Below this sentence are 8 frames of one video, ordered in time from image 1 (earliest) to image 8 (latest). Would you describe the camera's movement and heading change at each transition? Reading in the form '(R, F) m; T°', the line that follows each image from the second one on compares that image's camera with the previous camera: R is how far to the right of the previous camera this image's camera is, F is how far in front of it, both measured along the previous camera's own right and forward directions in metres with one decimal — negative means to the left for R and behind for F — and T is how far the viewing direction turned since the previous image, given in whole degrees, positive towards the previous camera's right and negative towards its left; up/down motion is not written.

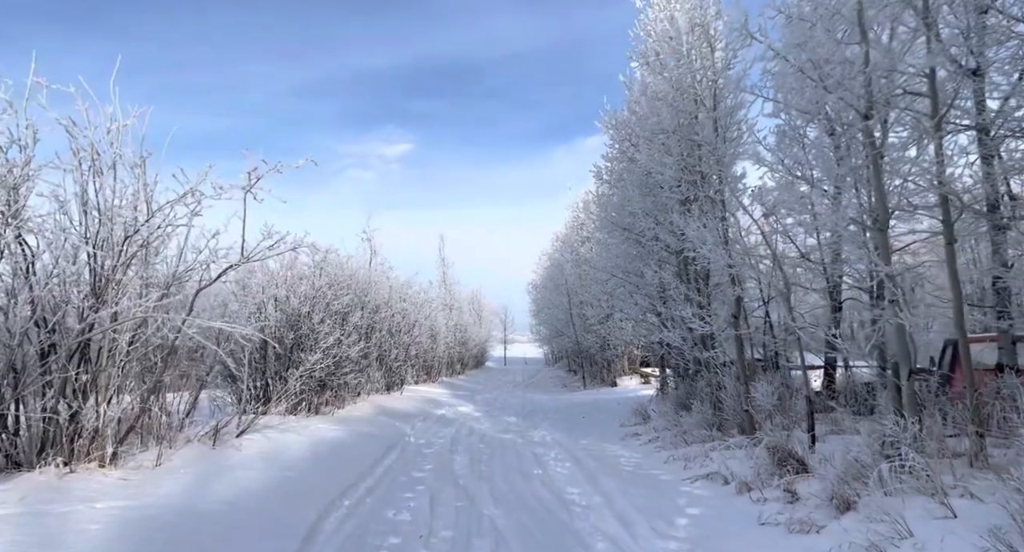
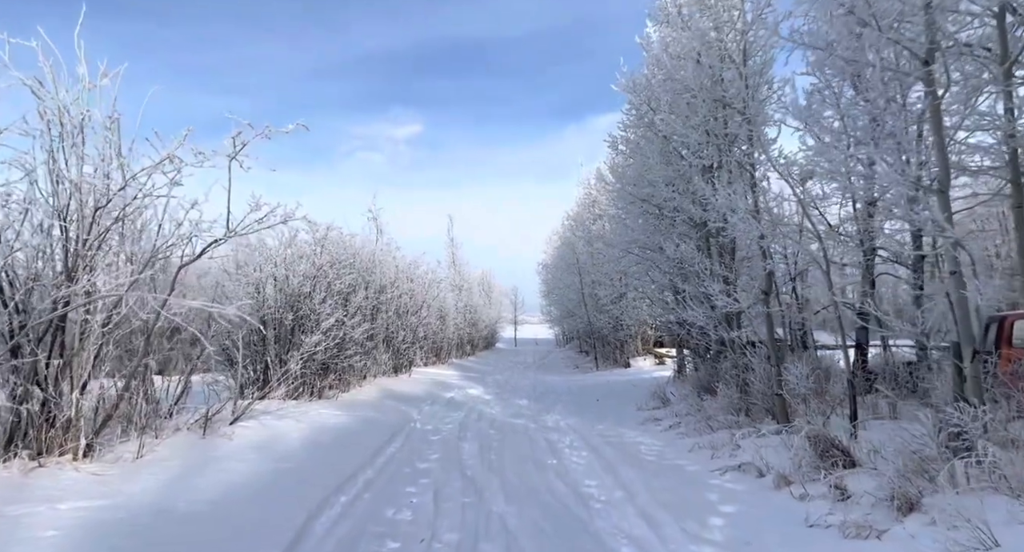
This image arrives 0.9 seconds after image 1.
(0.0, +0.6) m; -1°
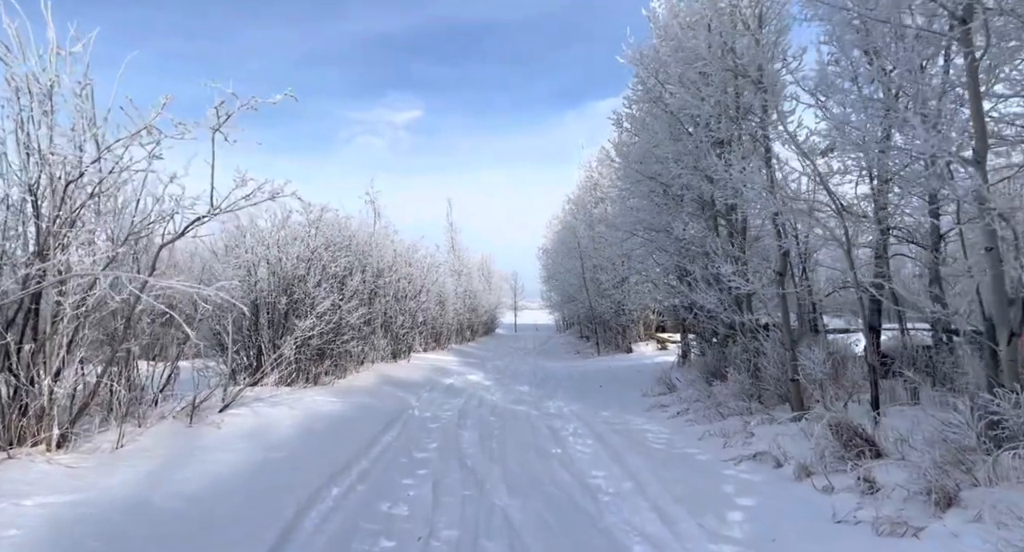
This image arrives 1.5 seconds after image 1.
(0.0, +0.4) m; 0°
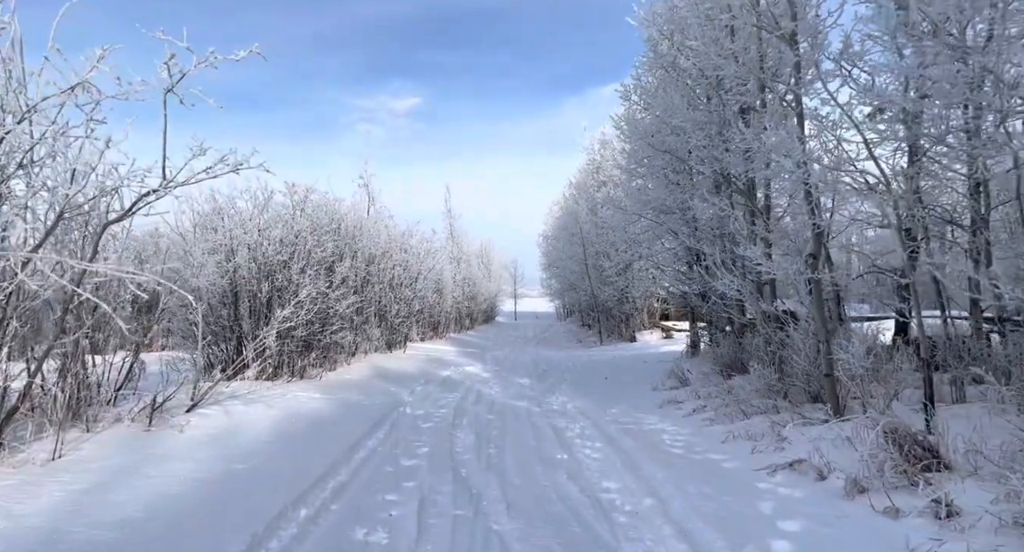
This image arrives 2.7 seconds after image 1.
(0.0, +0.8) m; 0°
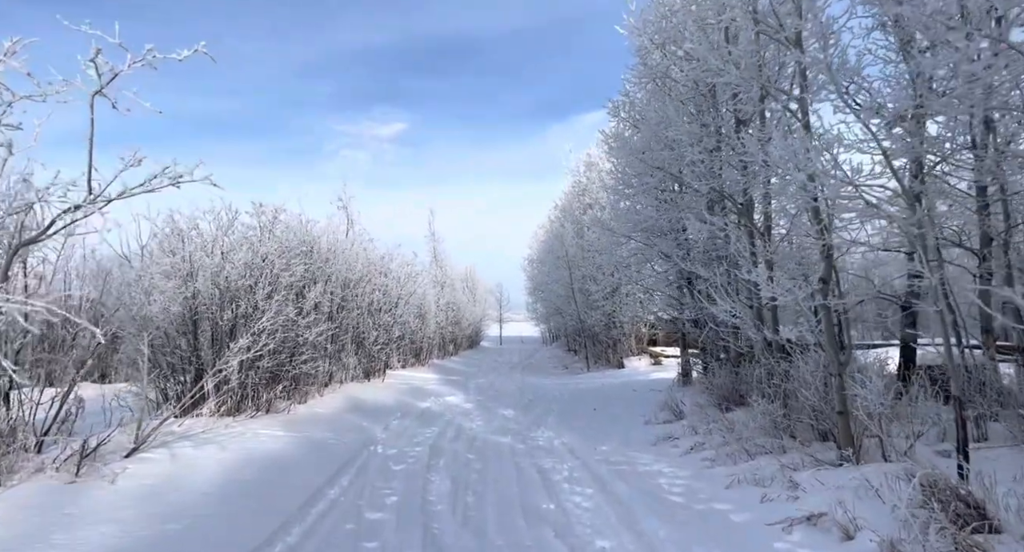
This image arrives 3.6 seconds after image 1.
(+0.1, +0.6) m; +1°
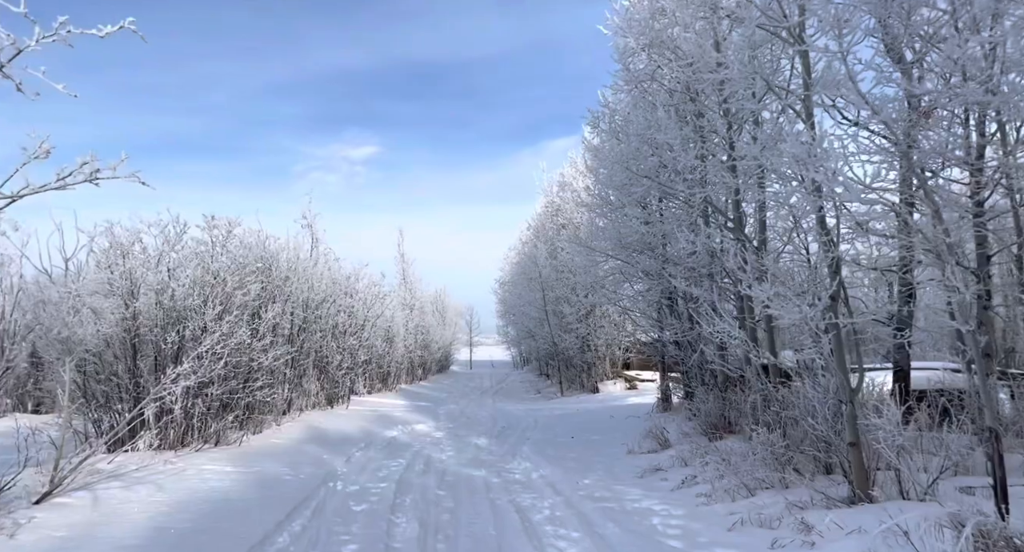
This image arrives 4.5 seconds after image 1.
(-0.1, +0.6) m; +3°
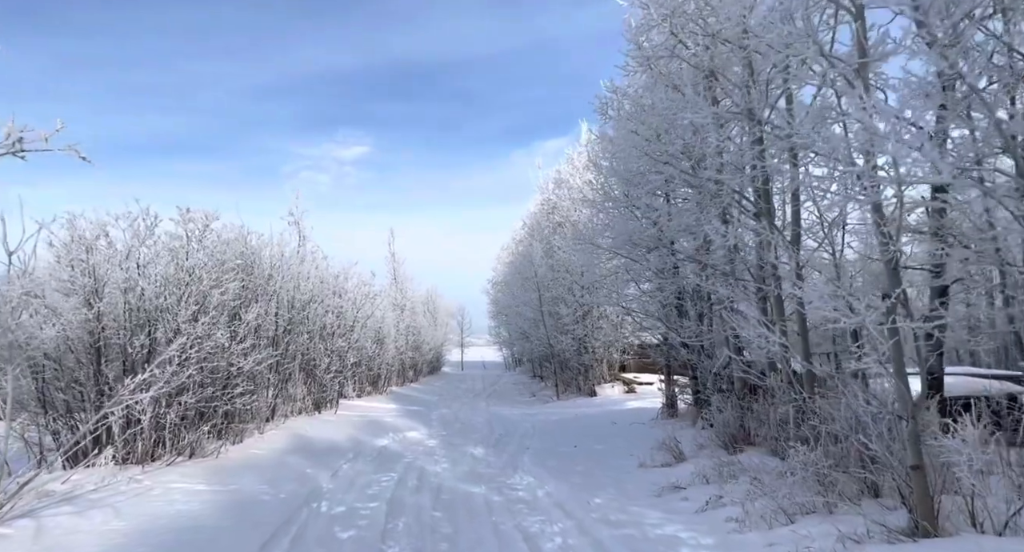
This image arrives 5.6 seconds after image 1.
(-0.1, +0.7) m; +1°
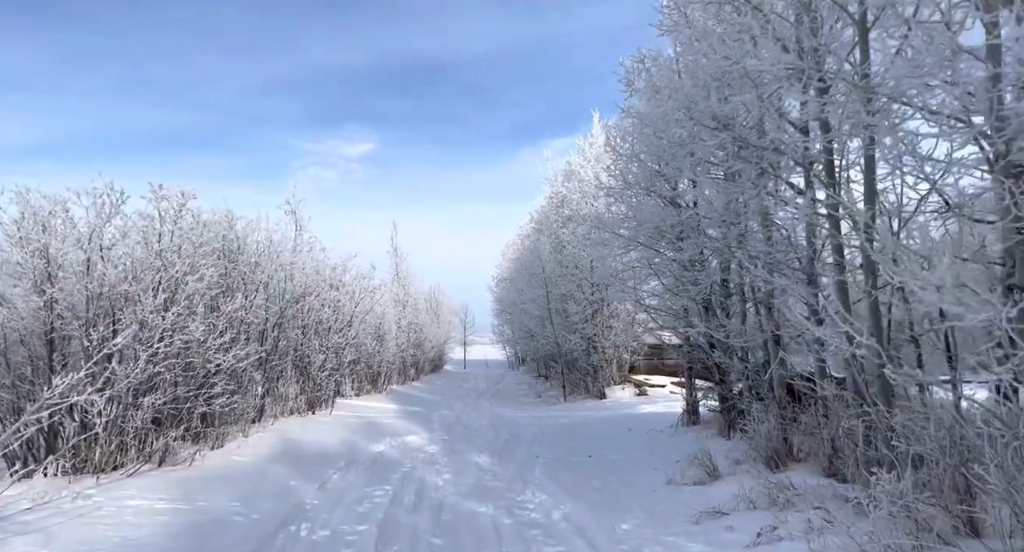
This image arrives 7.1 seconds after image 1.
(-0.1, +0.9) m; 0°
